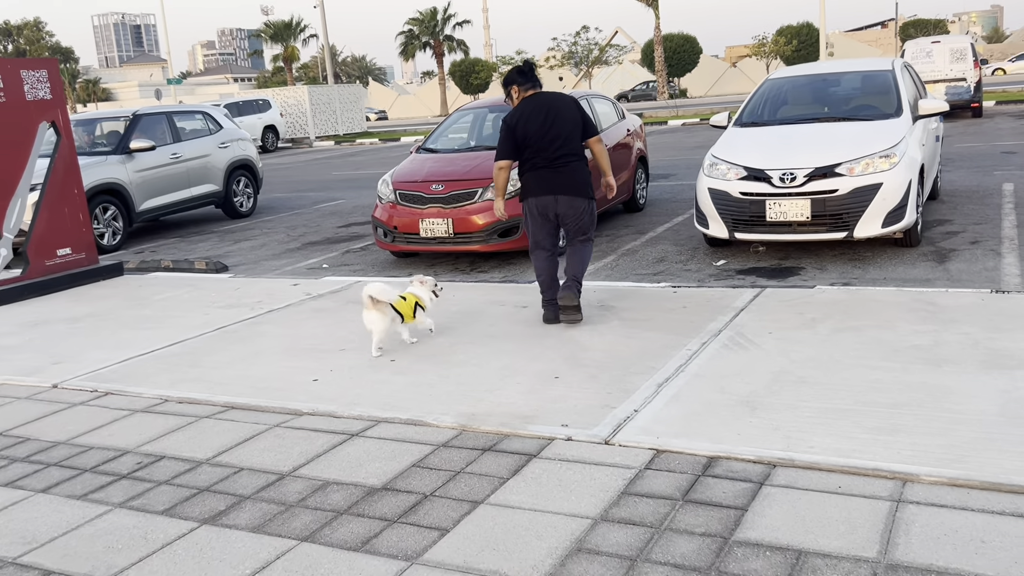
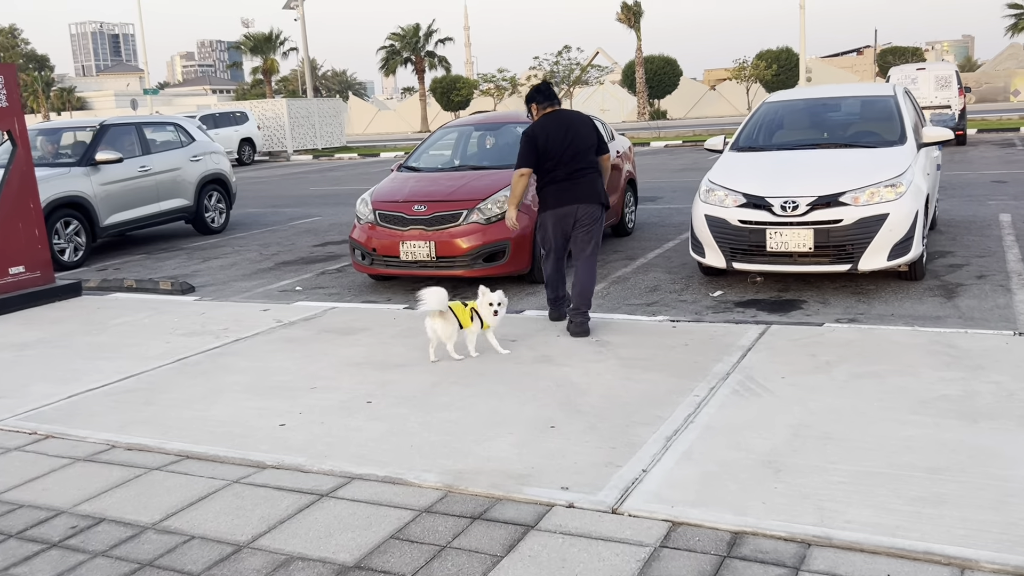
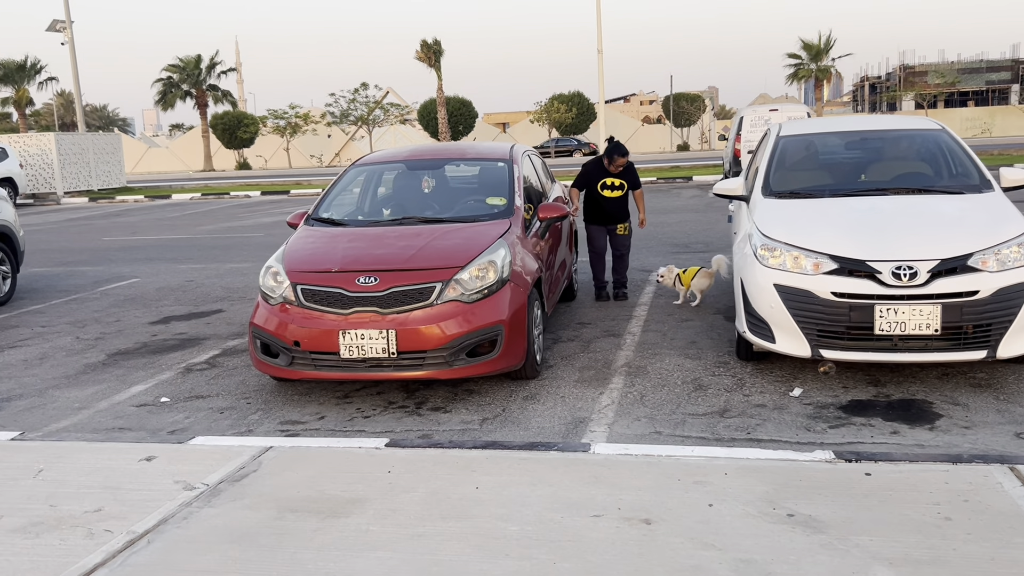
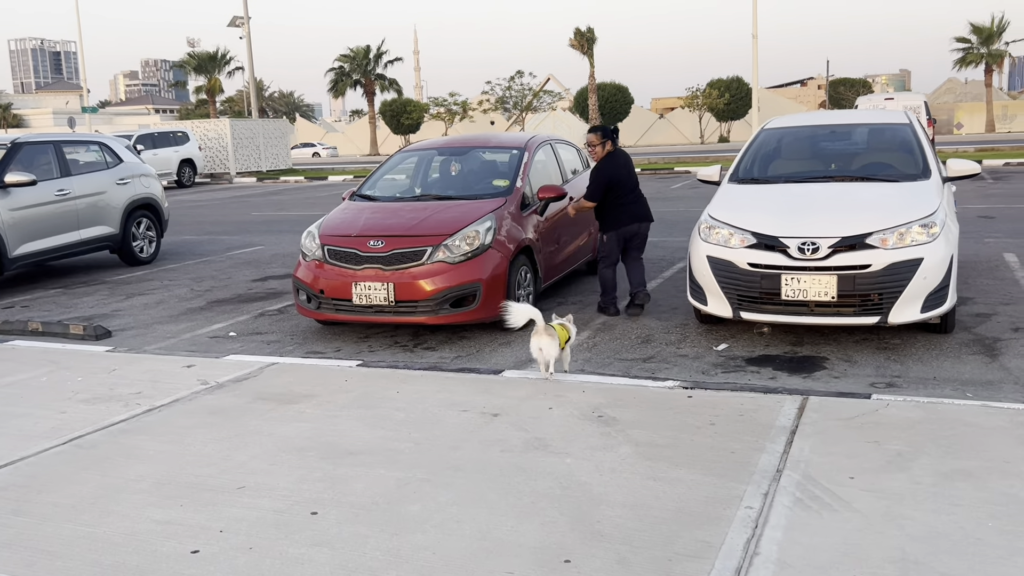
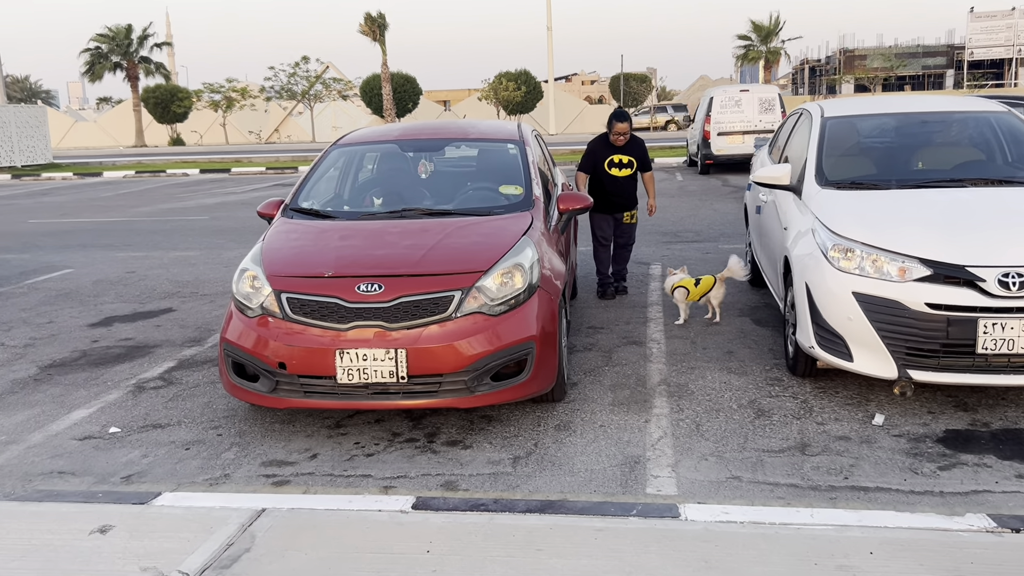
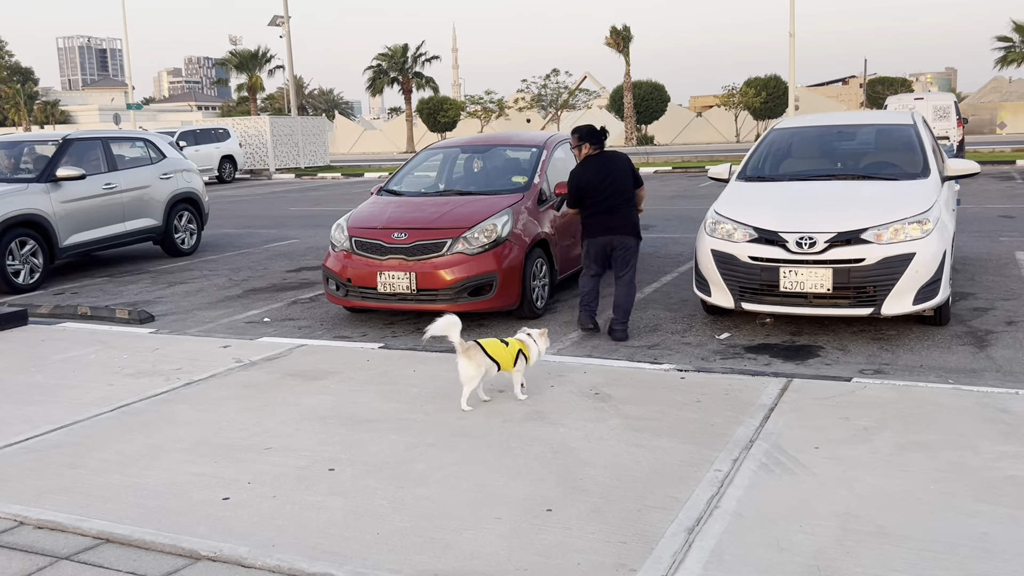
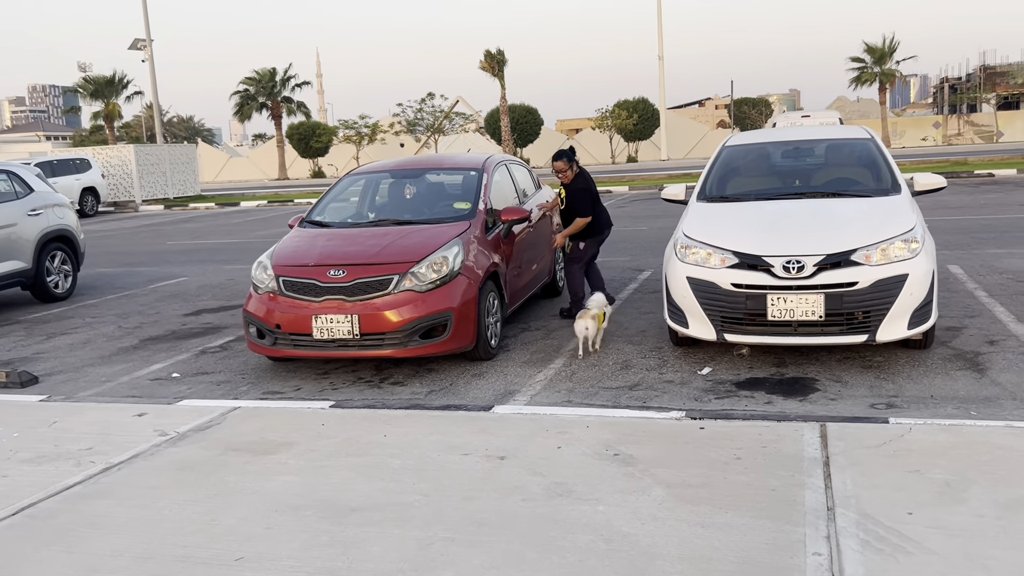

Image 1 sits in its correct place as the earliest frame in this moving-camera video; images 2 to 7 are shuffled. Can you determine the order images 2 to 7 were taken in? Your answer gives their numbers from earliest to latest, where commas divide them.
2, 6, 4, 7, 3, 5
